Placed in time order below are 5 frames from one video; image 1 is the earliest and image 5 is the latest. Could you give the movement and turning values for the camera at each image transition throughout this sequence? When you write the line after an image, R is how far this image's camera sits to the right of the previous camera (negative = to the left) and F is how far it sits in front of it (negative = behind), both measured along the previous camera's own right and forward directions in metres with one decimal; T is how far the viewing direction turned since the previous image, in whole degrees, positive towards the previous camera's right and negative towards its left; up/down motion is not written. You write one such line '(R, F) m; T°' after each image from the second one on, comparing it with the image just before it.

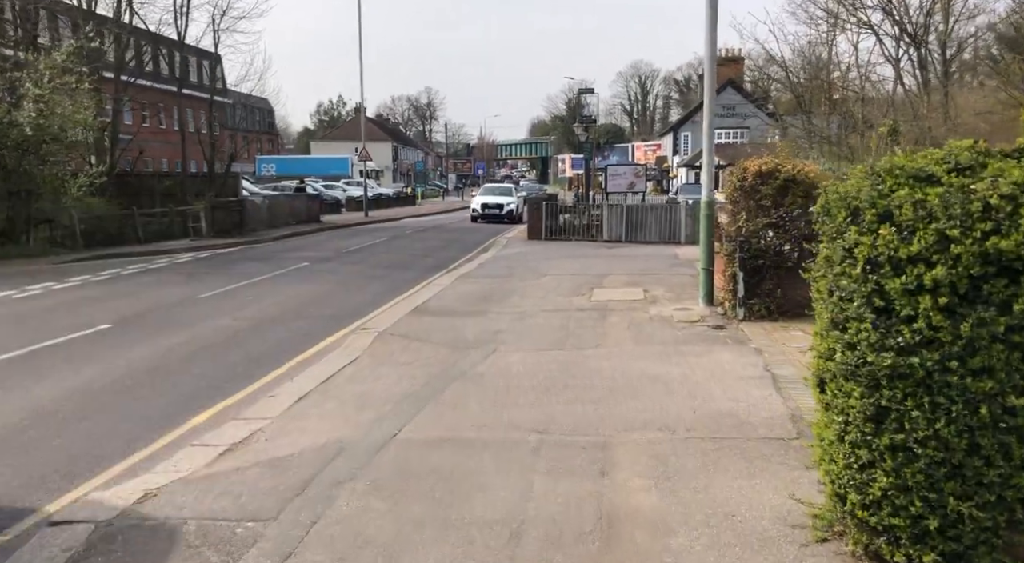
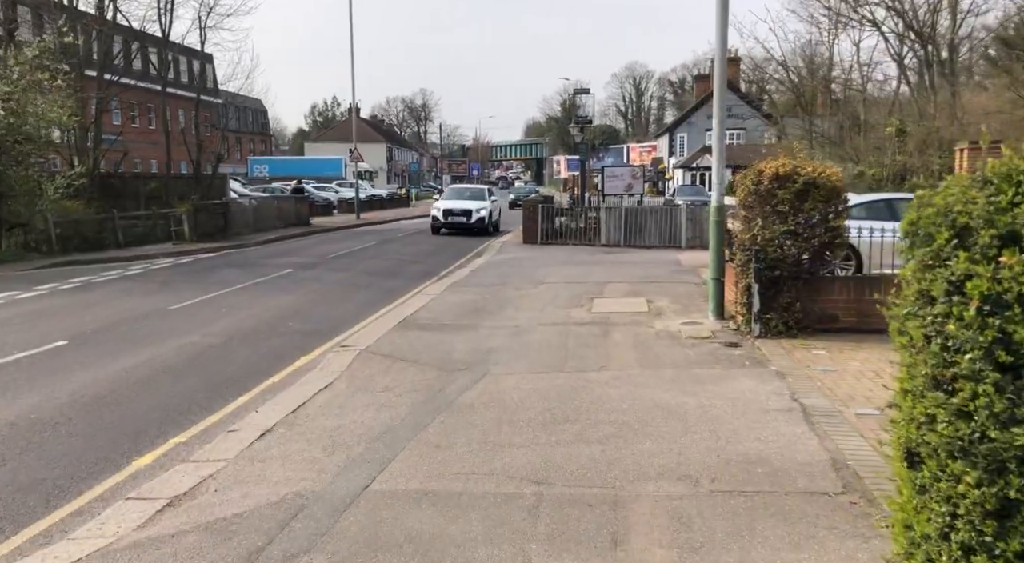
(0.0, +0.9) m; 0°
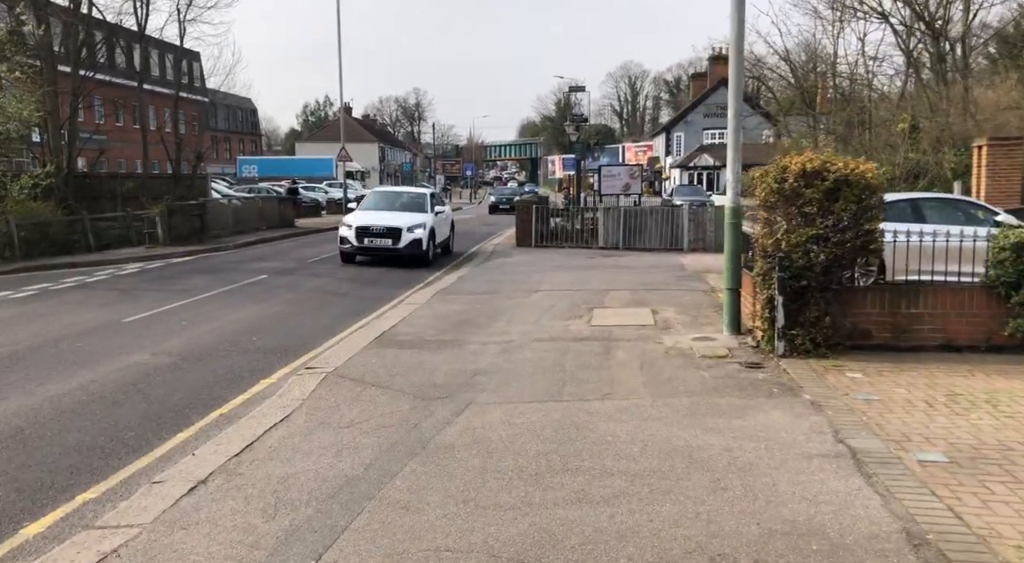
(+0.1, +1.2) m; 0°
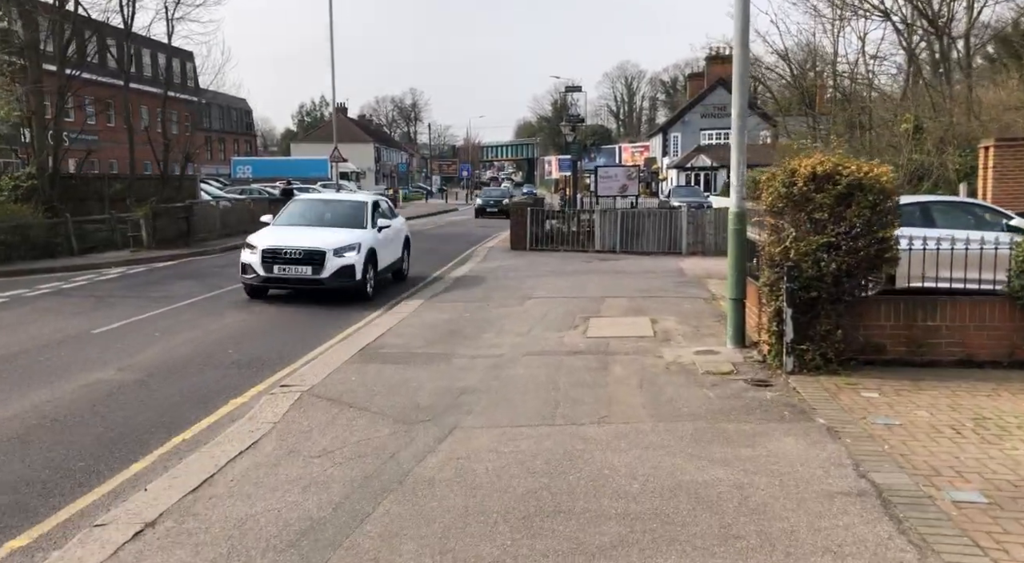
(+0.1, +0.6) m; 0°
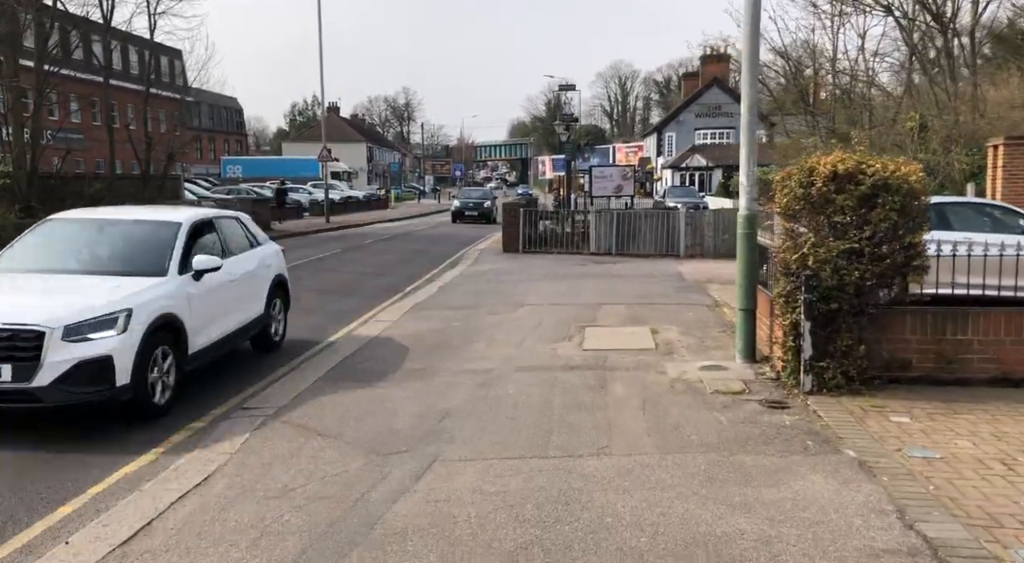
(0.0, +0.8) m; 0°
